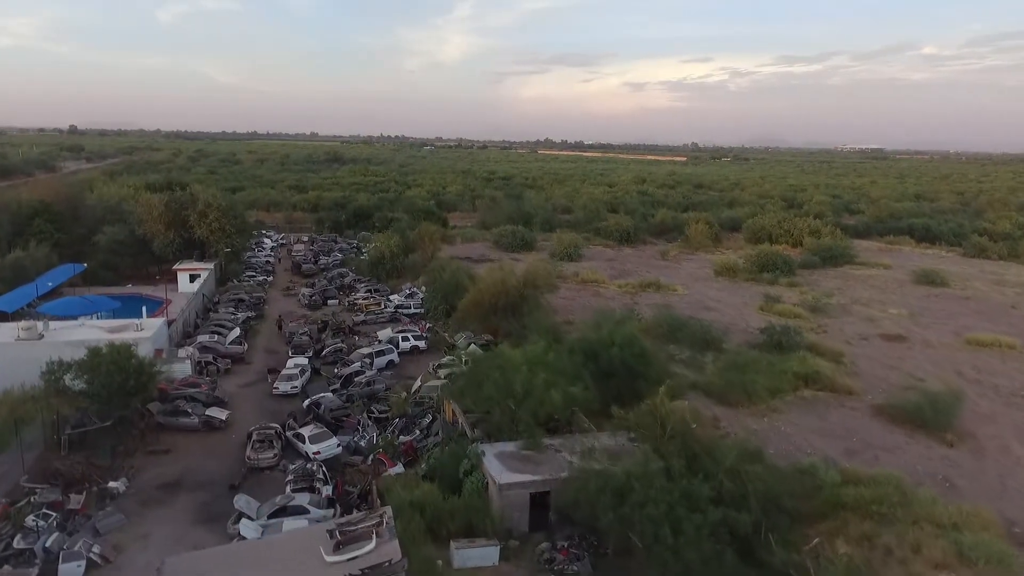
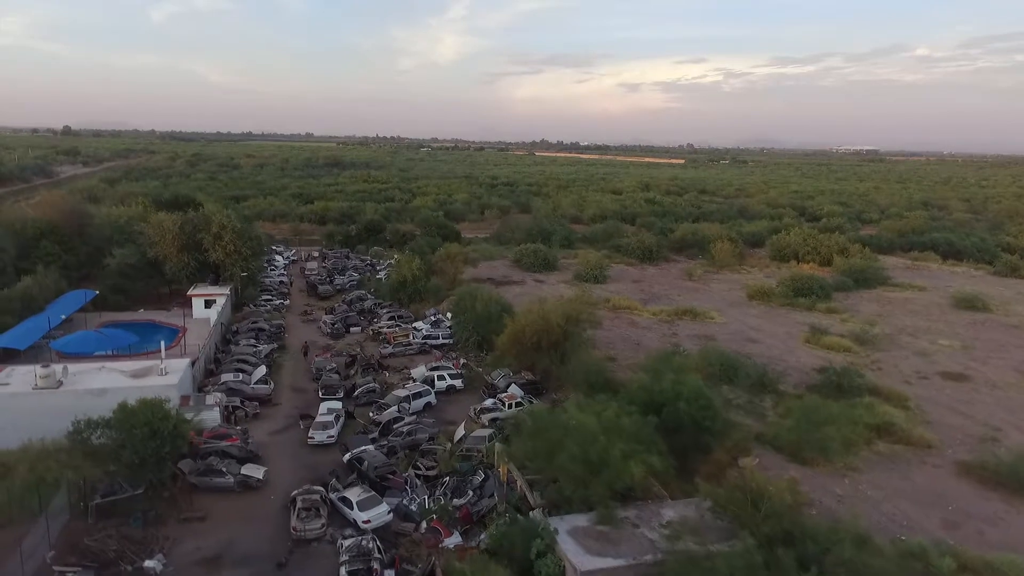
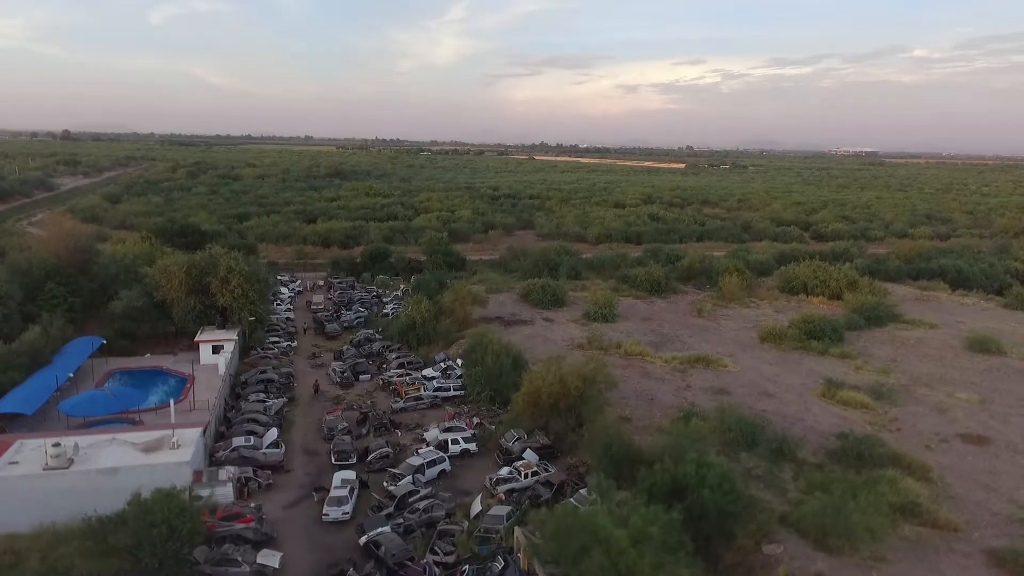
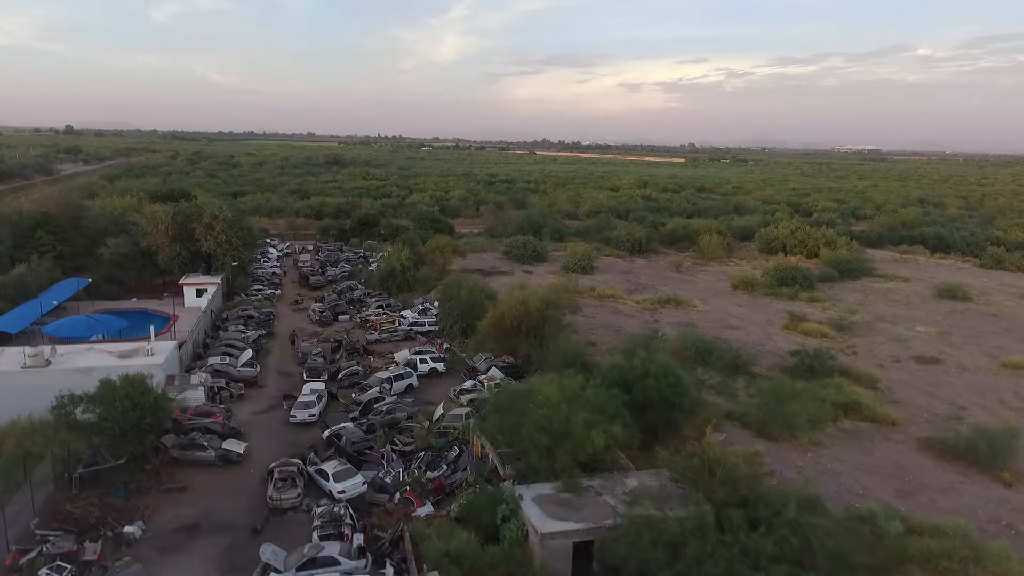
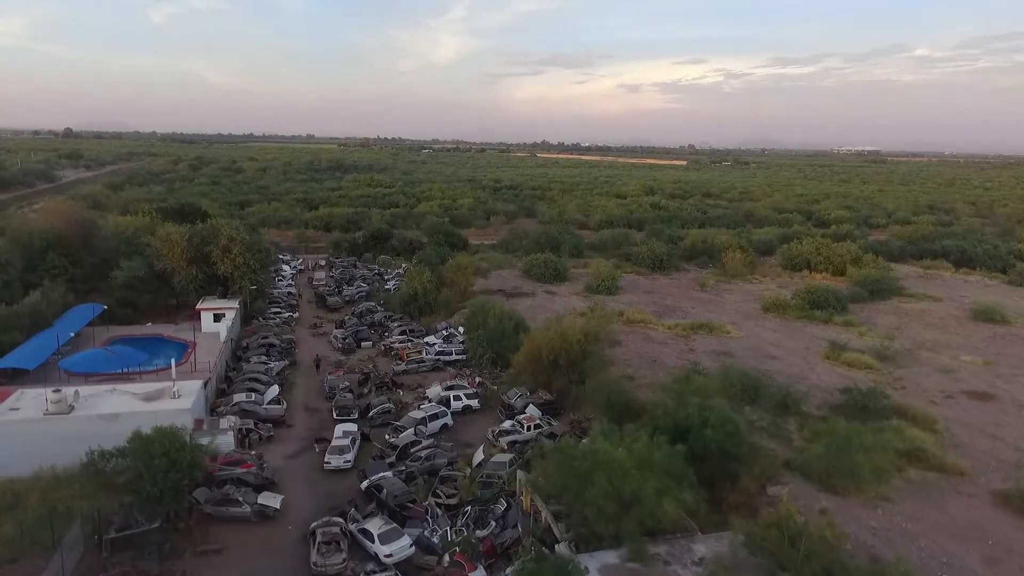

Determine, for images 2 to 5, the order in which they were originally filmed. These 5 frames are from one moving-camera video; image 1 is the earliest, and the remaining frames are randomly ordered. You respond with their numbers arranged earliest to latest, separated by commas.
4, 2, 5, 3
